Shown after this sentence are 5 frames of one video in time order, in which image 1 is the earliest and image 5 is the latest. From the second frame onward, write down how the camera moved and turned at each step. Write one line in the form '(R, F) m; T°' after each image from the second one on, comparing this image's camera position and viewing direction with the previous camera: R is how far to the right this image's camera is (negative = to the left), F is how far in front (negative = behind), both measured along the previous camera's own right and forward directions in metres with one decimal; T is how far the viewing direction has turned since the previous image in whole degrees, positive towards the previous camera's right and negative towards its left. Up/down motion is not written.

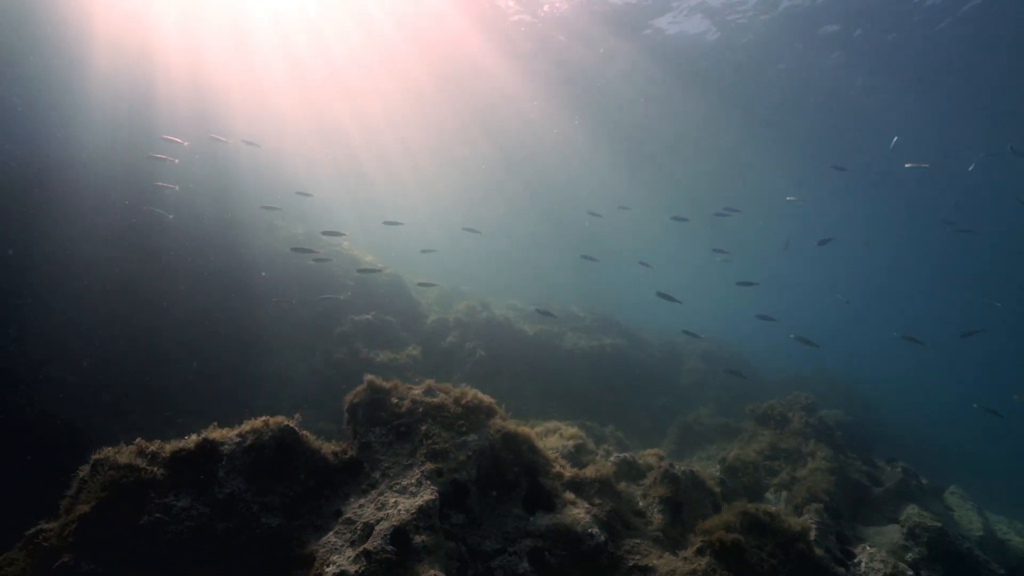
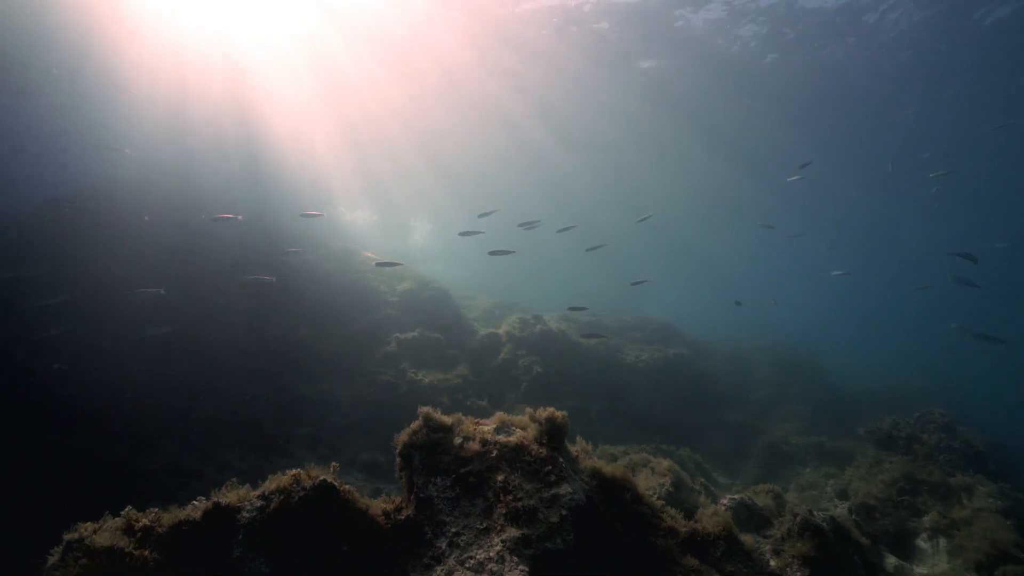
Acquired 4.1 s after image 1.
(-0.6, +1.1) m; -5°
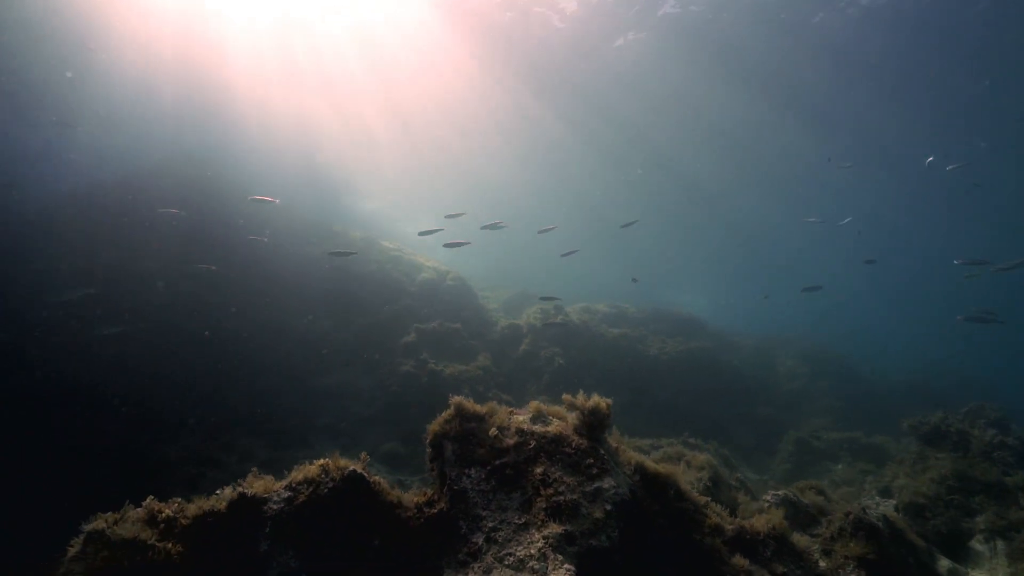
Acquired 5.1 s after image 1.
(-0.2, +0.2) m; -2°
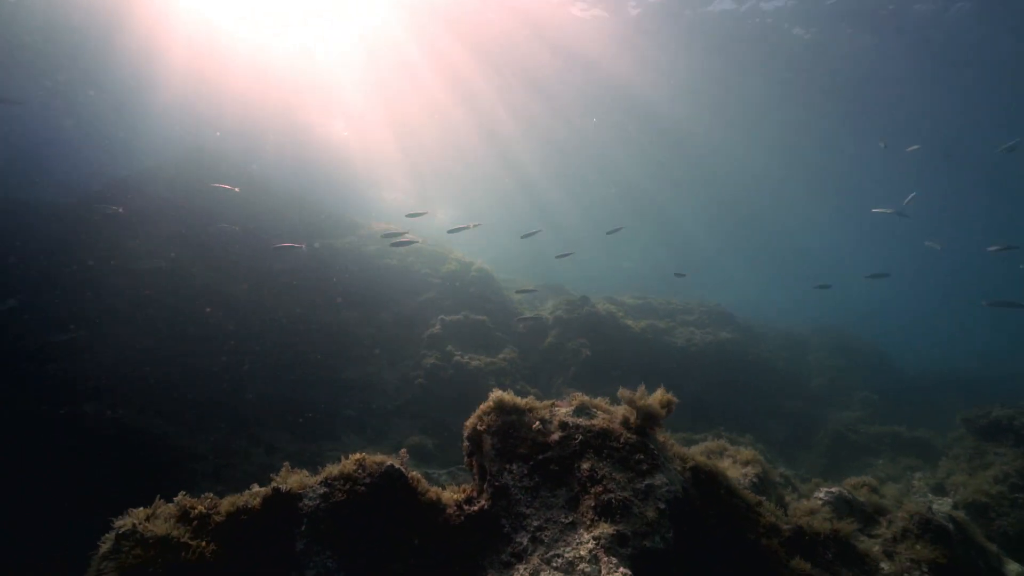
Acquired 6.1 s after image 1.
(-0.2, +0.2) m; -2°
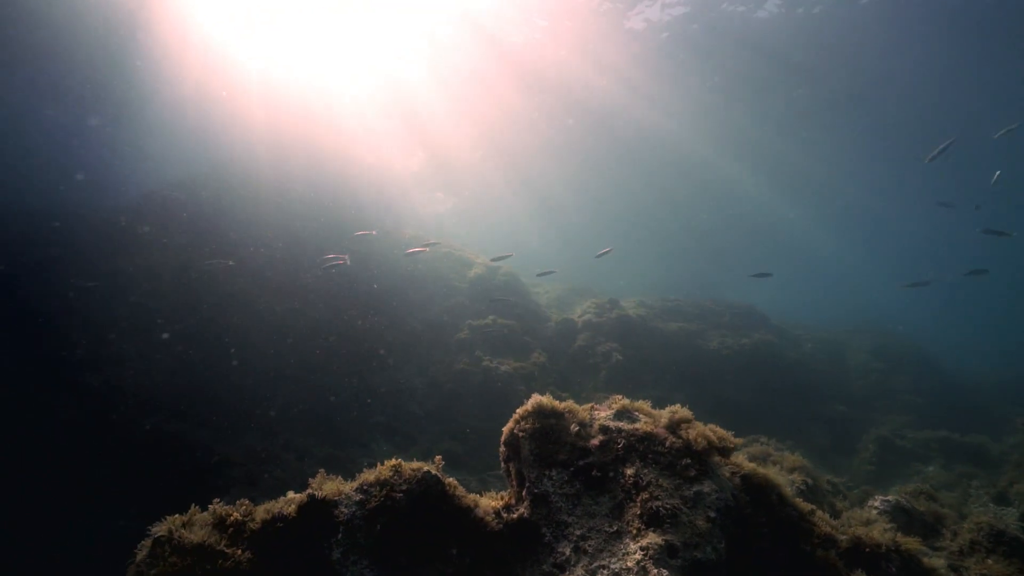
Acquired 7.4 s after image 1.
(-0.1, +0.1) m; -3°
